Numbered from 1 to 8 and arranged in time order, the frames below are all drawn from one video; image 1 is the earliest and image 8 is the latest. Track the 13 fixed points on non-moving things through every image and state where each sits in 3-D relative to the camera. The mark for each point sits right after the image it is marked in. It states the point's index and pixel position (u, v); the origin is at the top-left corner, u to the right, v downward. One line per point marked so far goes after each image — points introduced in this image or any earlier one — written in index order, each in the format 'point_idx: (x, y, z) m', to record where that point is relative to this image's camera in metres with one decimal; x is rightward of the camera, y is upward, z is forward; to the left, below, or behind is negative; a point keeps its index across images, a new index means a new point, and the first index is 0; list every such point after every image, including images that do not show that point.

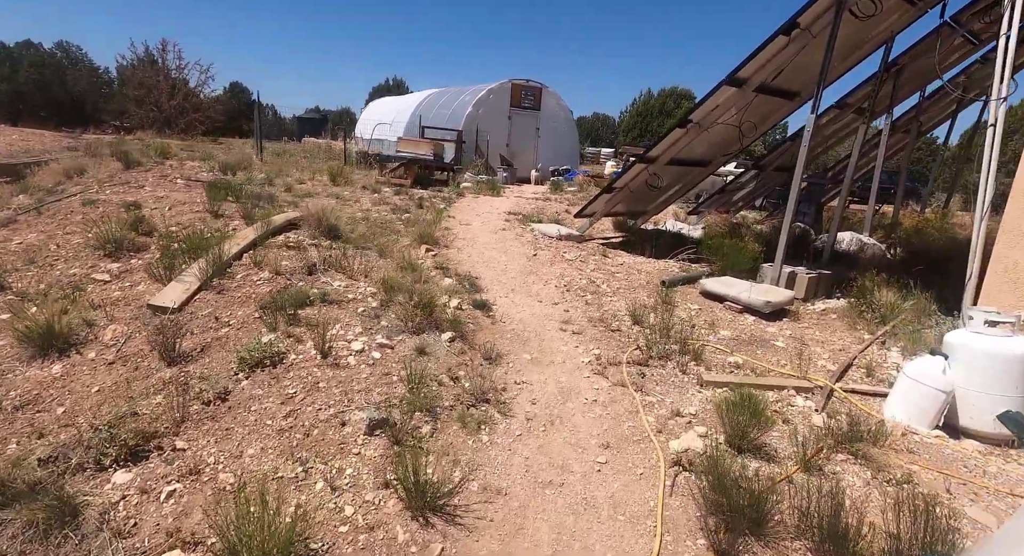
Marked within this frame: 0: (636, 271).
0: (+1.6, +0.1, +6.5) m
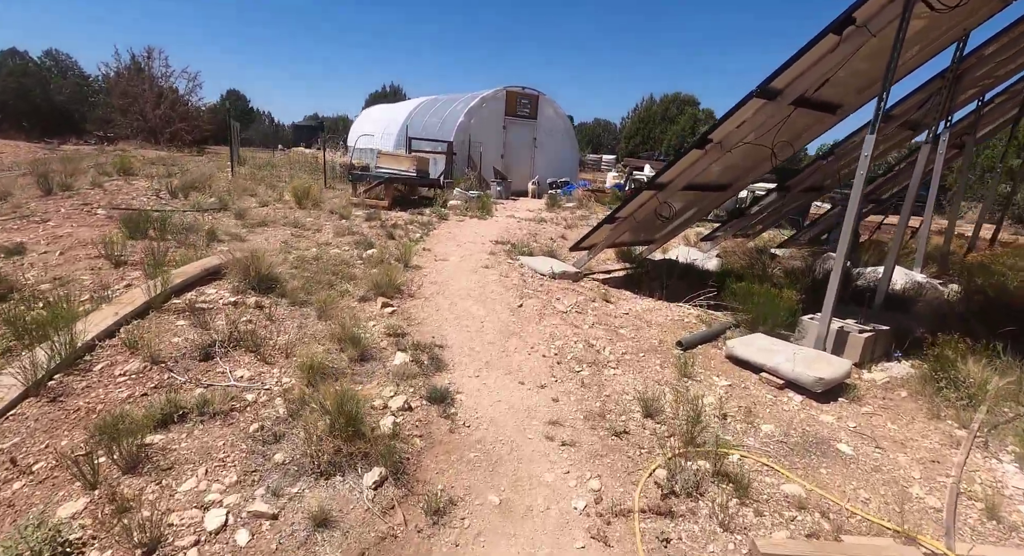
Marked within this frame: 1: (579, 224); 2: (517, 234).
0: (+1.4, -0.5, +5.3) m
1: (+1.4, +1.1, +10.9) m
2: (0.0, +0.7, +8.7) m
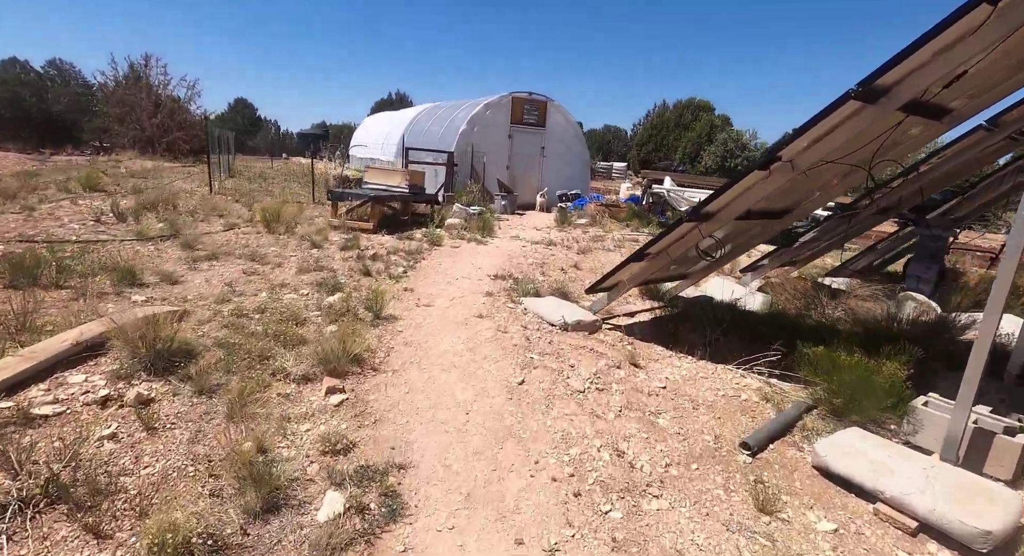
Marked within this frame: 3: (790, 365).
0: (+1.4, -1.0, +3.9) m
1: (+1.5, +0.6, +9.6) m
2: (+0.1, +0.2, +7.4) m
3: (+2.4, -0.7, +4.4) m
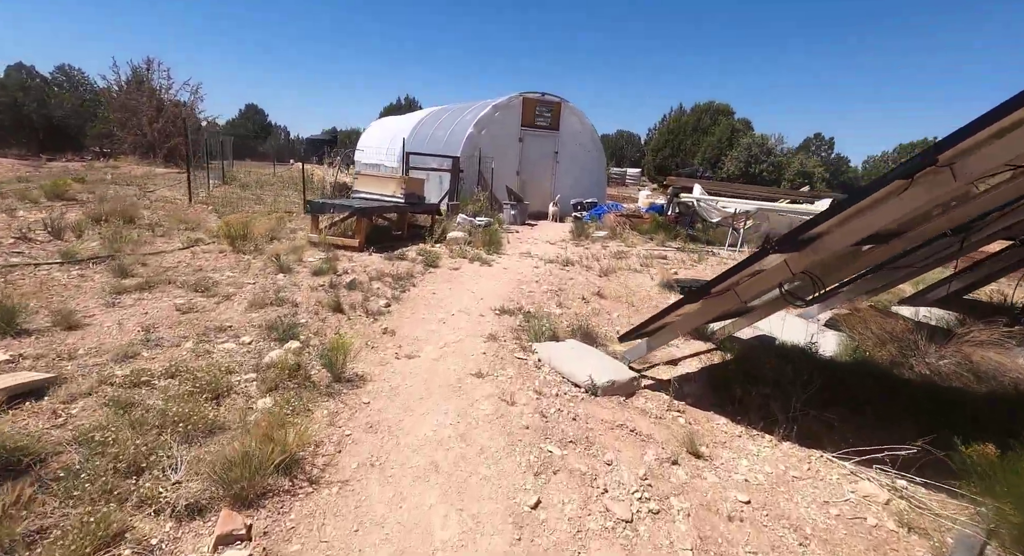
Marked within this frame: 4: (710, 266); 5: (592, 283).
0: (+1.4, -1.3, +2.5) m
1: (+1.7, +0.2, +8.2) m
2: (+0.2, -0.2, +6.0) m
3: (+2.5, -1.1, +3.1) m
4: (+3.5, +0.2, +8.9) m
5: (+1.1, -0.1, +7.0) m
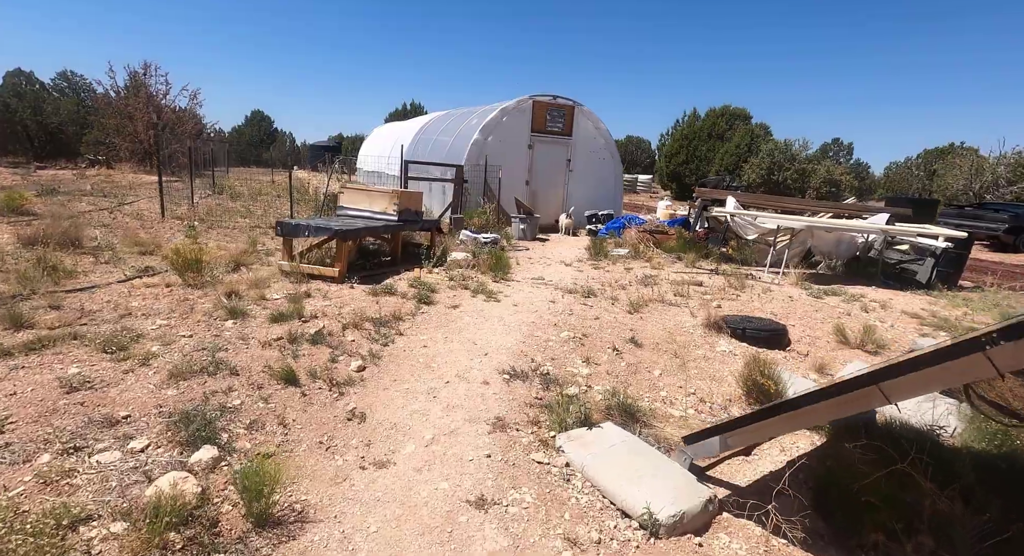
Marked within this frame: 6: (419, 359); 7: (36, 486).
0: (+1.5, -1.7, +1.2) m
1: (+1.8, -0.3, +6.9) m
2: (+0.3, -0.6, +4.7) m
3: (+2.6, -1.5, +1.7) m
4: (+3.6, -0.2, +7.6) m
5: (+1.2, -0.5, +5.7) m
6: (-0.8, -0.7, +4.1) m
7: (-2.2, -0.9, +2.3) m
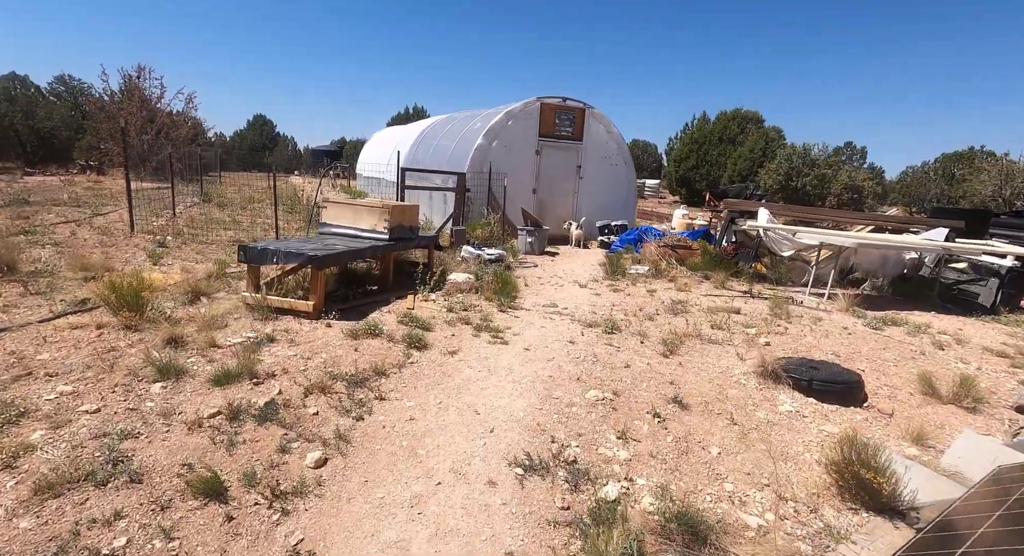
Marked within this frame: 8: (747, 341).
0: (+1.6, -2.0, +0.1) m
1: (+1.9, -0.6, +5.8) m
2: (+0.4, -1.0, +3.7) m
3: (+2.7, -1.8, +0.6) m
4: (+3.7, -0.6, +6.5) m
5: (+1.3, -0.9, +4.6) m
6: (-0.7, -1.0, +3.1) m
7: (-2.1, -1.3, +1.2) m
8: (+2.7, -0.7, +5.7) m
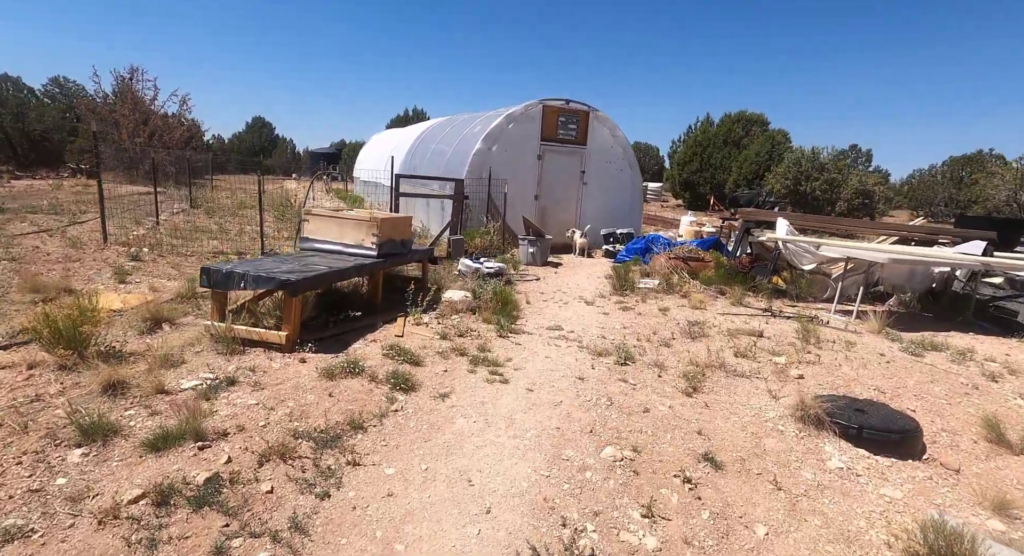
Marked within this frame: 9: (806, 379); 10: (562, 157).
0: (+1.6, -2.3, -0.6) m
1: (+1.9, -0.9, +5.2) m
2: (+0.4, -1.2, +3.0) m
3: (+2.7, -2.0, 0.0) m
4: (+3.7, -0.9, +5.8) m
5: (+1.3, -1.1, +4.0) m
6: (-0.7, -1.2, +2.4) m
7: (-2.1, -1.5, +0.6) m
8: (+2.7, -0.9, +5.1) m
9: (+2.9, -1.0, +5.0) m
10: (+1.3, +3.2, +13.3) m
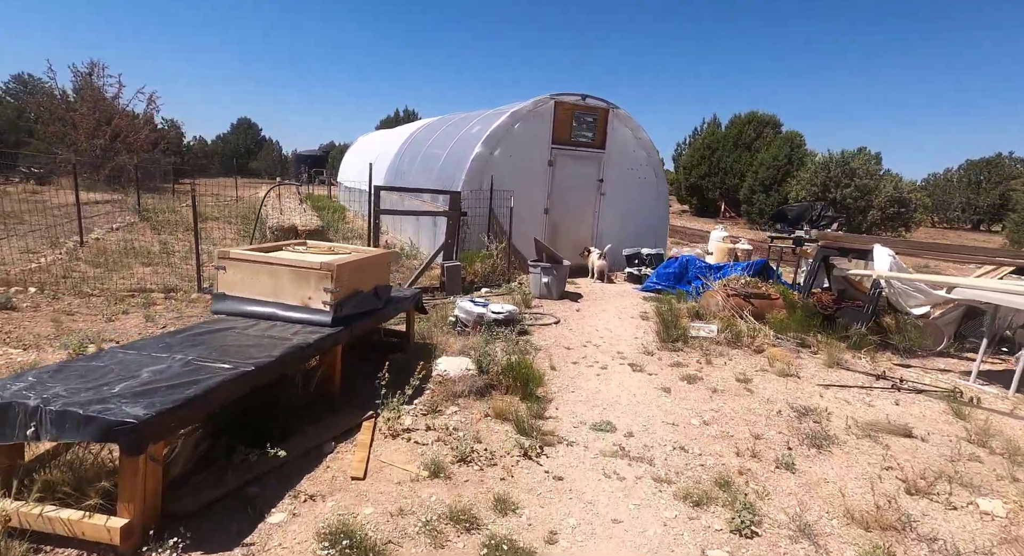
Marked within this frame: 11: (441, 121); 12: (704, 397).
0: (+1.9, -2.8, -2.7) m
1: (+2.2, -1.5, +3.0) m
2: (+0.7, -1.8, +0.8) m
3: (+3.0, -2.6, -2.2) m
4: (+4.0, -1.5, +3.7) m
5: (+1.6, -1.7, +1.8) m
6: (-0.4, -1.8, +0.2) m
7: (-1.8, -2.1, -1.6) m
8: (+2.9, -1.6, +2.9) m
9: (+3.2, -1.6, +2.8) m
10: (+1.4, +2.6, +11.2) m
11: (-1.9, +4.3, +13.7) m
12: (+1.9, -1.1, +5.0) m
